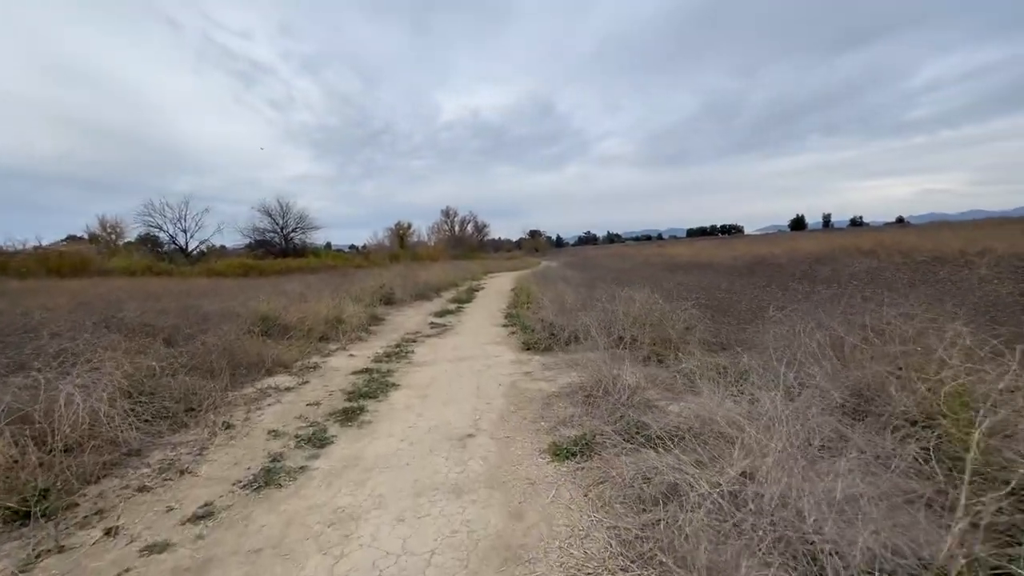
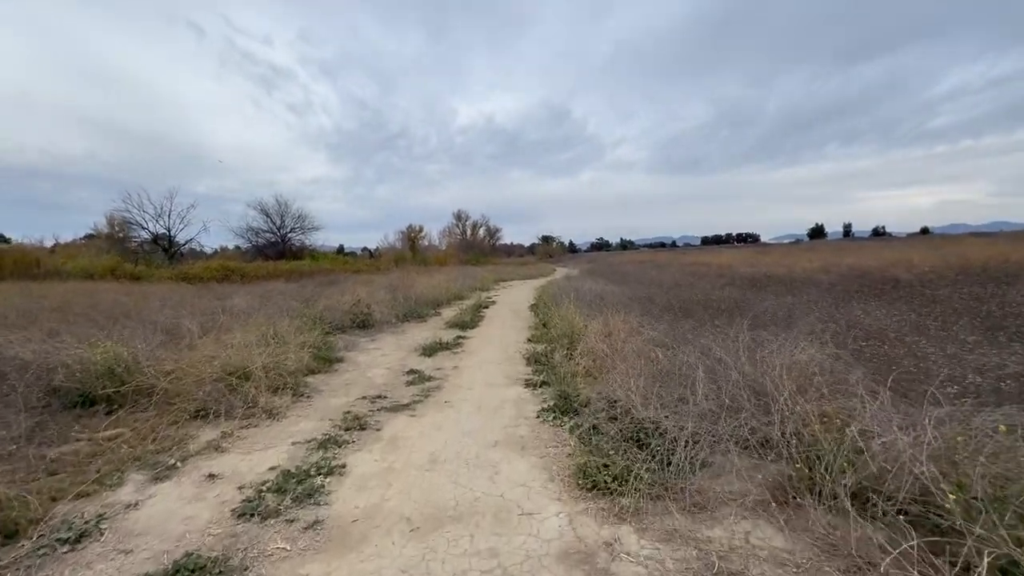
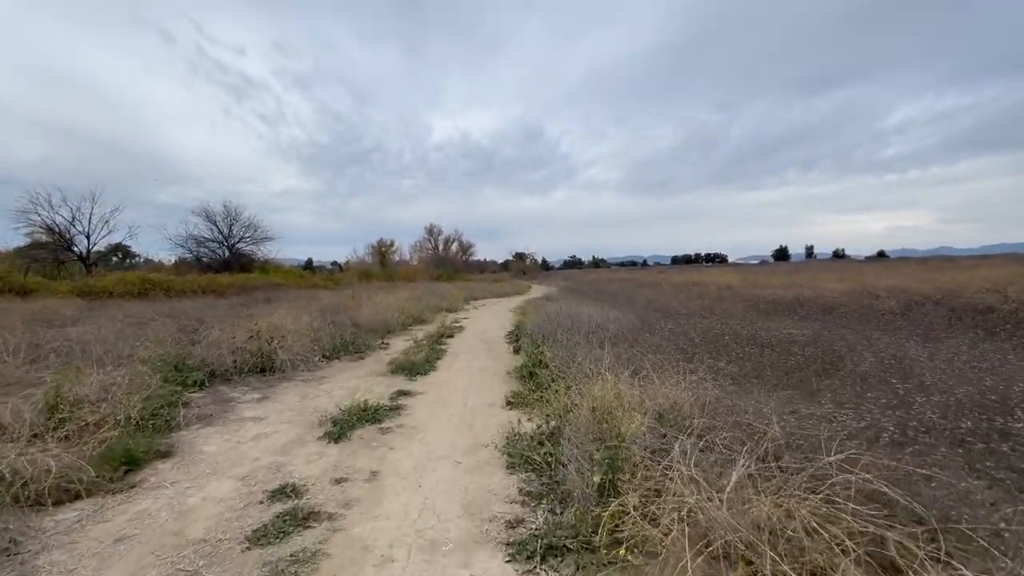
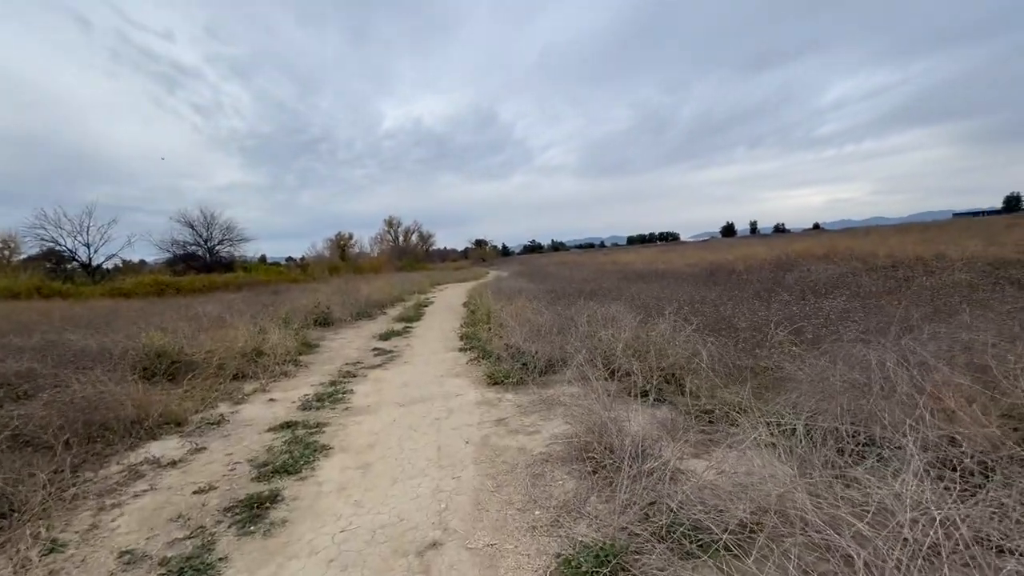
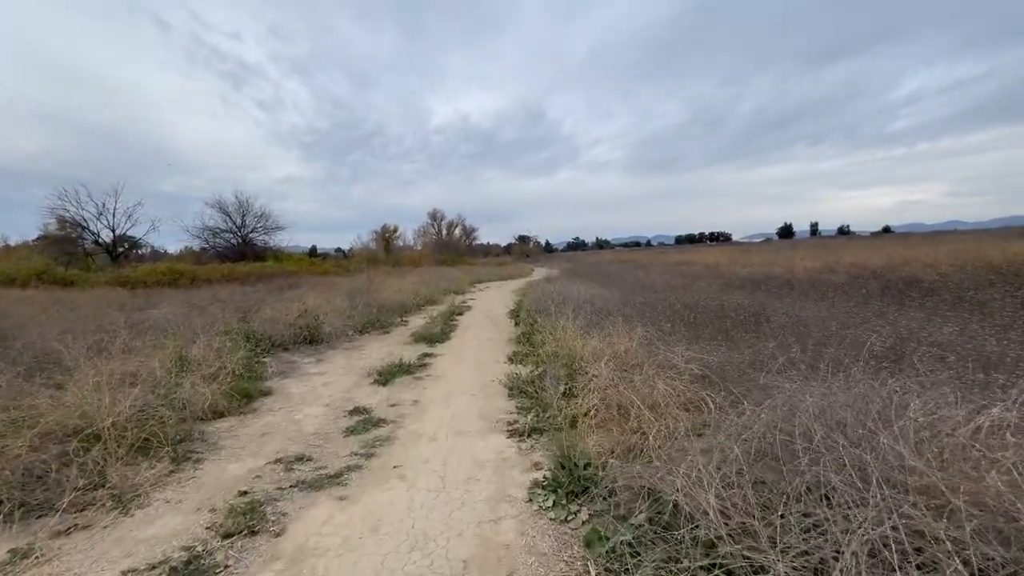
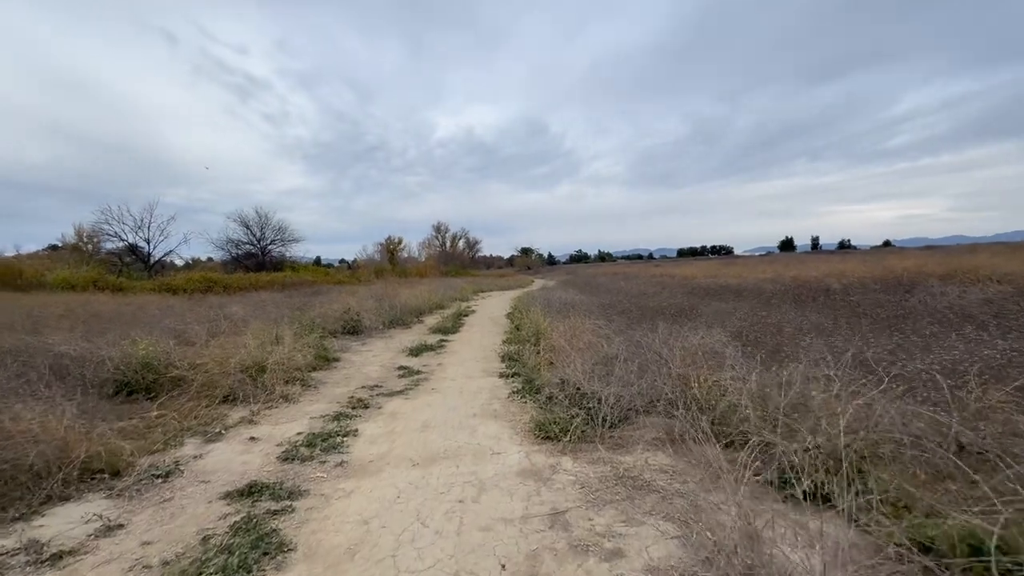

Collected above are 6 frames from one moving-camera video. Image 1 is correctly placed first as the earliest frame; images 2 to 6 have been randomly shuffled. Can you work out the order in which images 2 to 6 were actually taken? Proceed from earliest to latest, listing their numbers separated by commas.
4, 6, 2, 5, 3
